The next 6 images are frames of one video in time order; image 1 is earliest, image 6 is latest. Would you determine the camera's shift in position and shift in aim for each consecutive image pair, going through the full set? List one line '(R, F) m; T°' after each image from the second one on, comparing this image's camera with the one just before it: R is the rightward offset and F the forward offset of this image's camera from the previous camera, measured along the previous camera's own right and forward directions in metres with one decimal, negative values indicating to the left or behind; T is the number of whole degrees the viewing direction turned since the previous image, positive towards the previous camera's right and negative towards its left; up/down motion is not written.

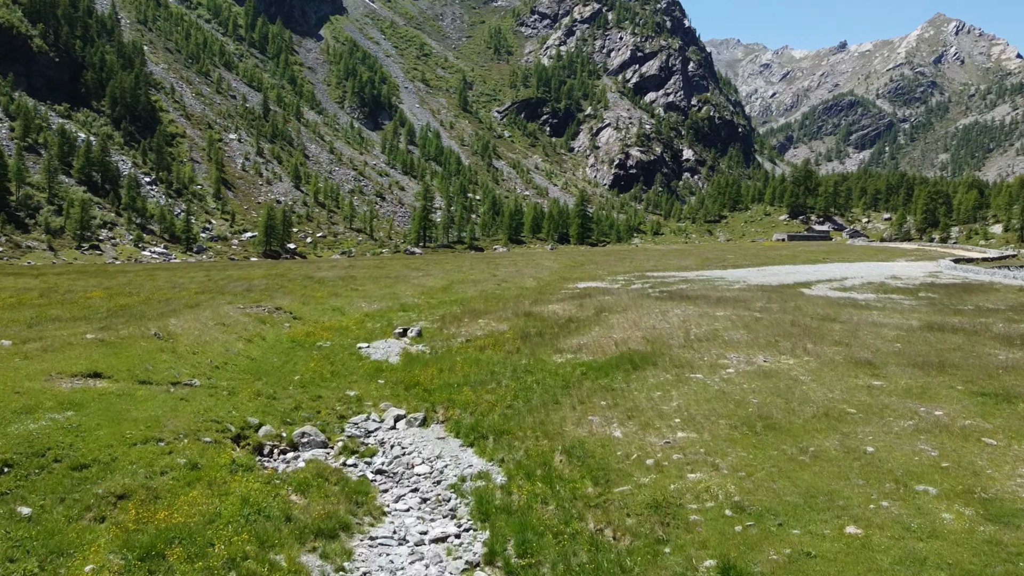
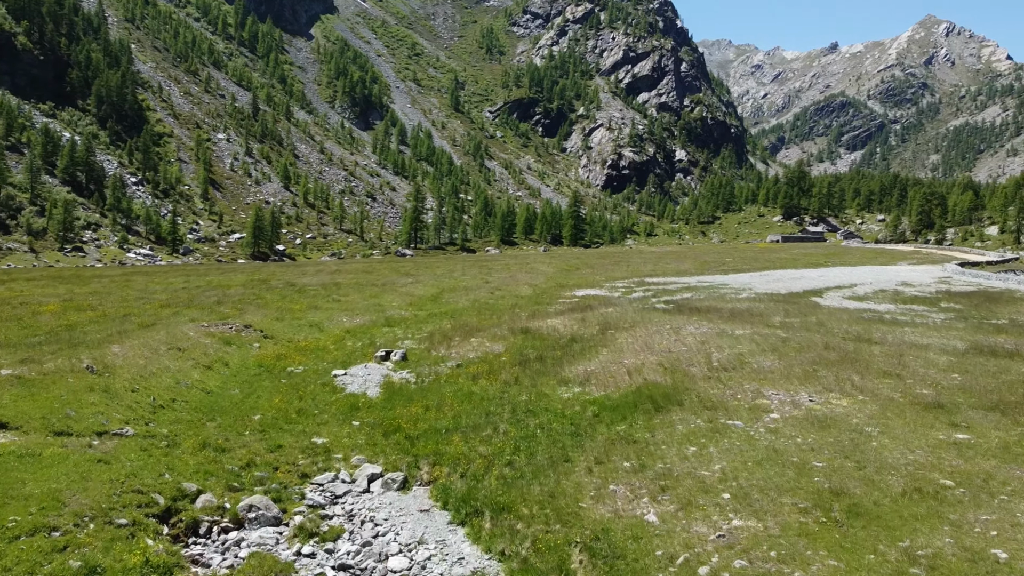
(-0.1, +2.2) m; +1°
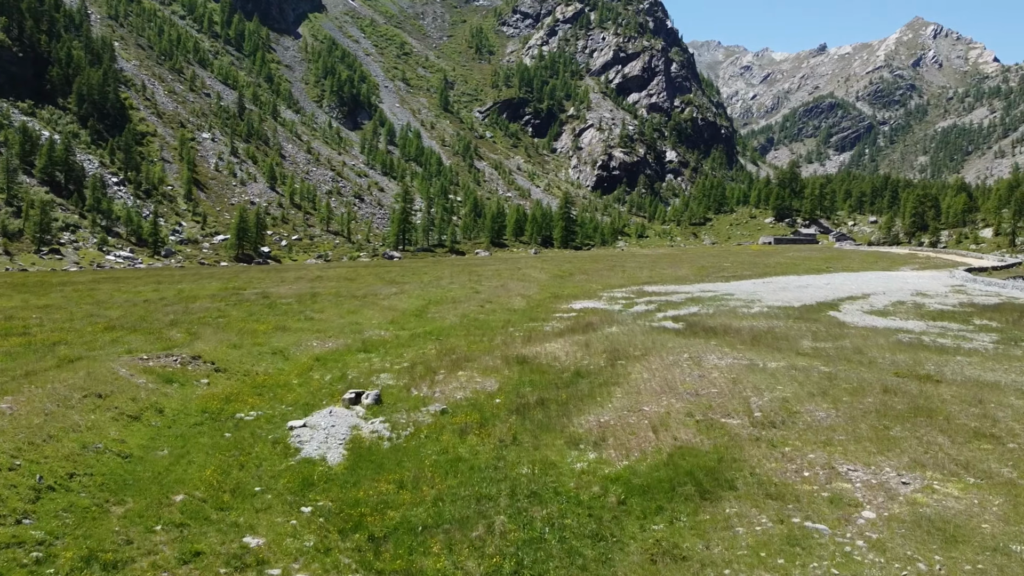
(-0.1, +2.8) m; +1°
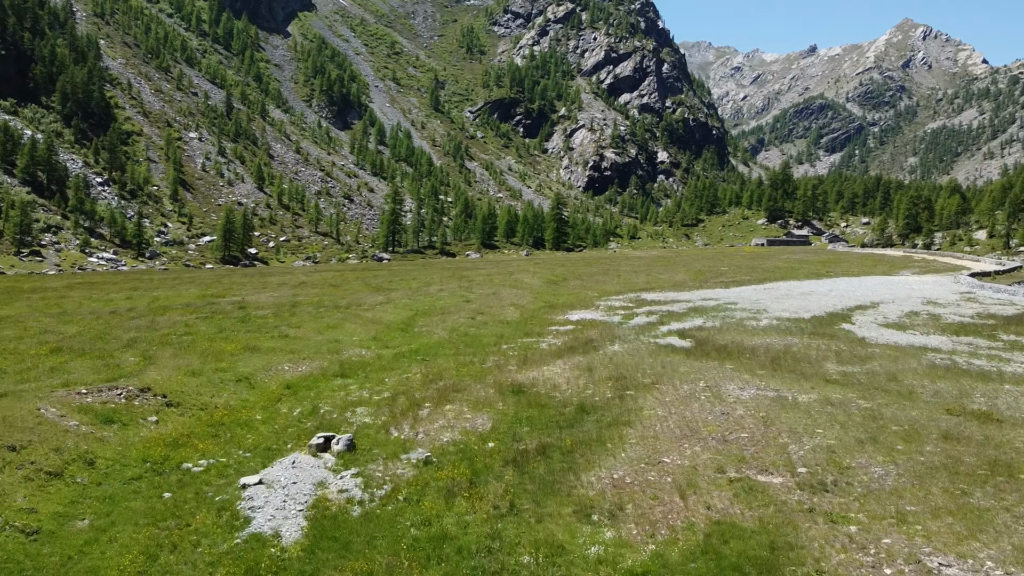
(-0.1, +2.1) m; +1°
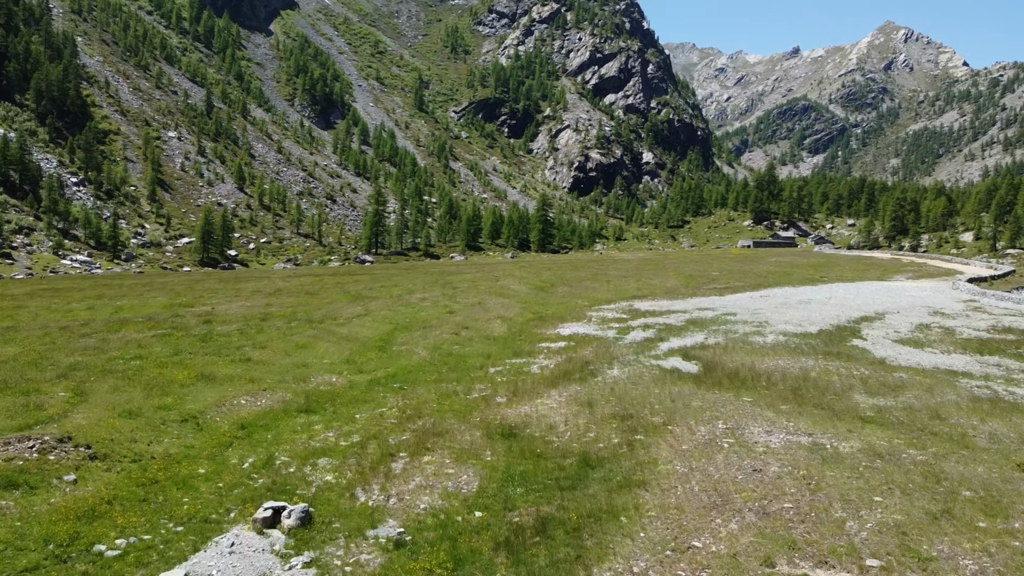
(-0.1, +2.3) m; +1°
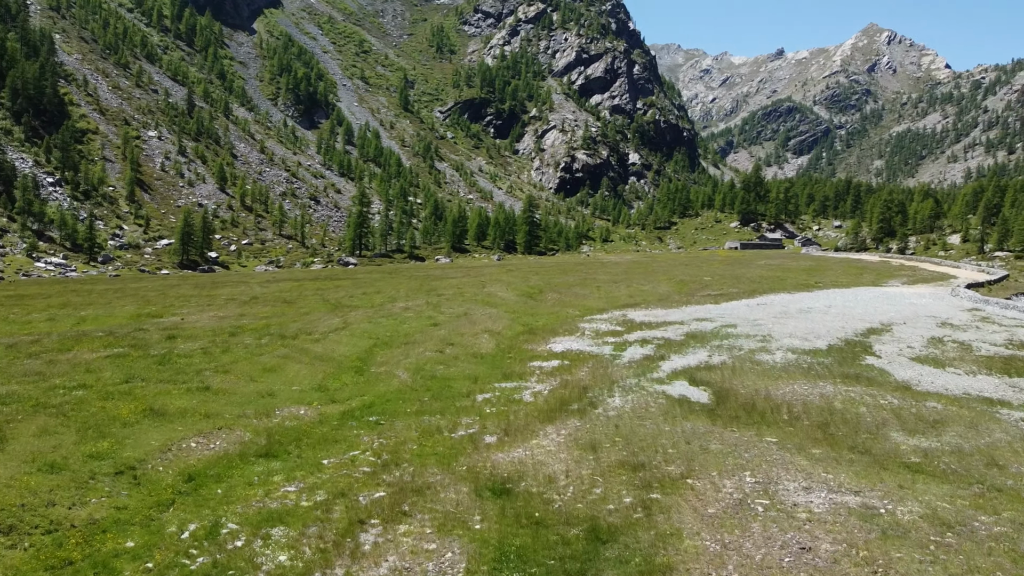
(-0.1, +2.1) m; +1°
